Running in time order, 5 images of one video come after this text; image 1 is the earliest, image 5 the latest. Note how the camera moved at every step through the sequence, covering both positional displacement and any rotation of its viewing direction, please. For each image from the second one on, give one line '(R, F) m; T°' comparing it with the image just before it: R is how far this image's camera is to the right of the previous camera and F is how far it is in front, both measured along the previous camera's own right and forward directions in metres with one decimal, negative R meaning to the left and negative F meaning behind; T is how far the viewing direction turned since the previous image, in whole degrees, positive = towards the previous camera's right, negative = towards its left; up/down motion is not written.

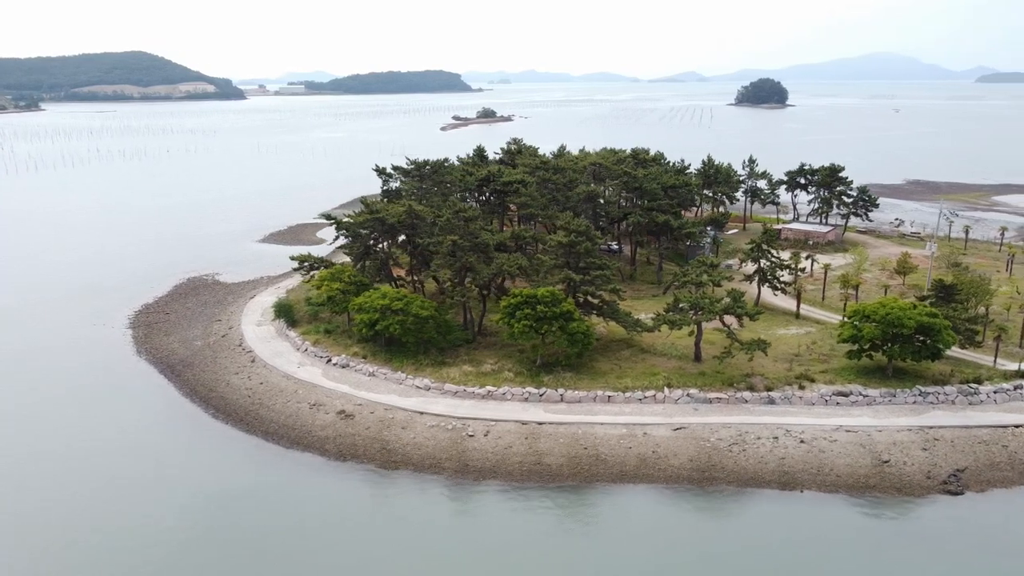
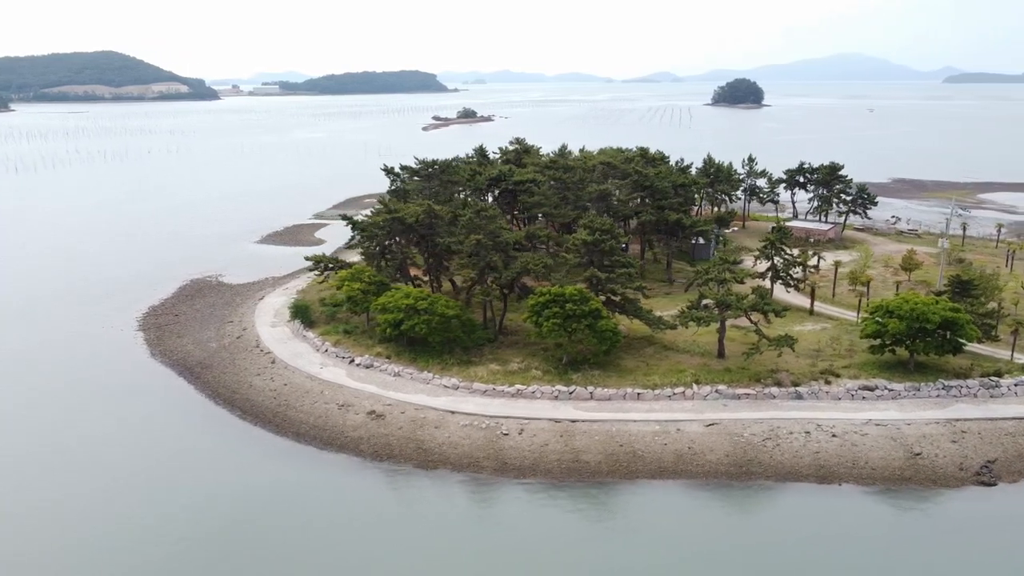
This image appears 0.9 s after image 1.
(-1.4, 0.0) m; +2°
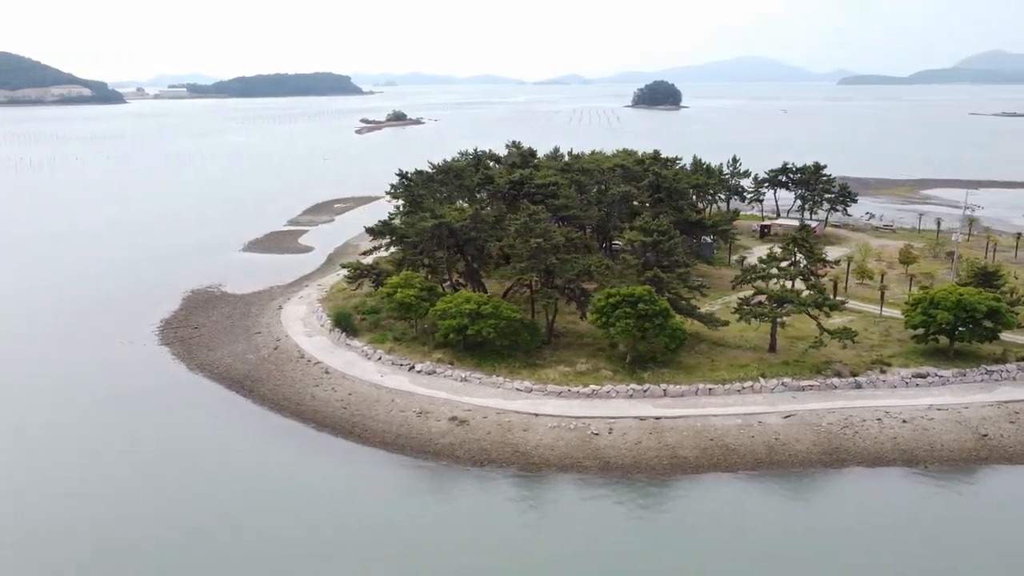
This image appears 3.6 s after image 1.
(-4.1, 0.0) m; +5°
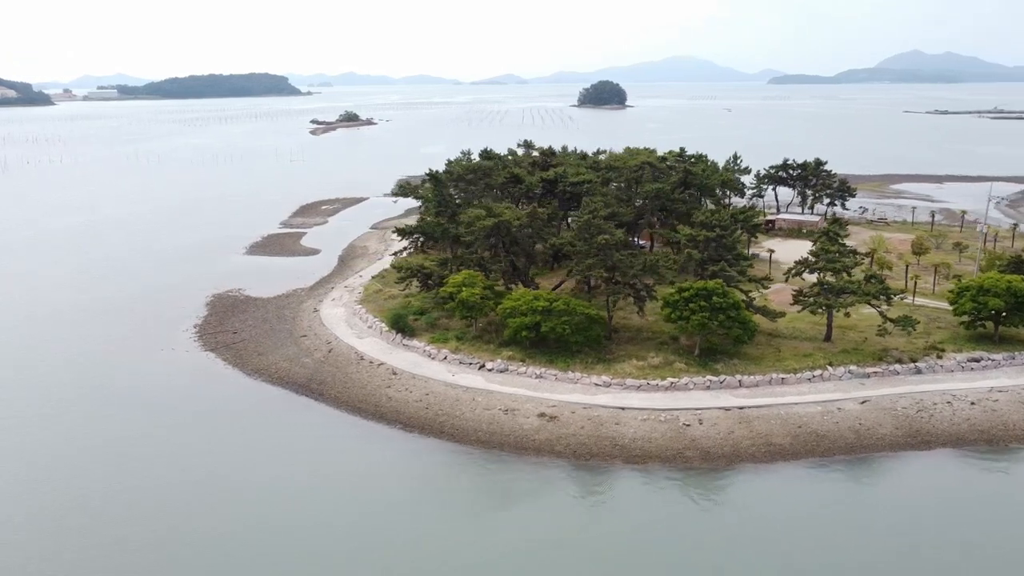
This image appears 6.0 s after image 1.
(-3.7, 0.0) m; +4°
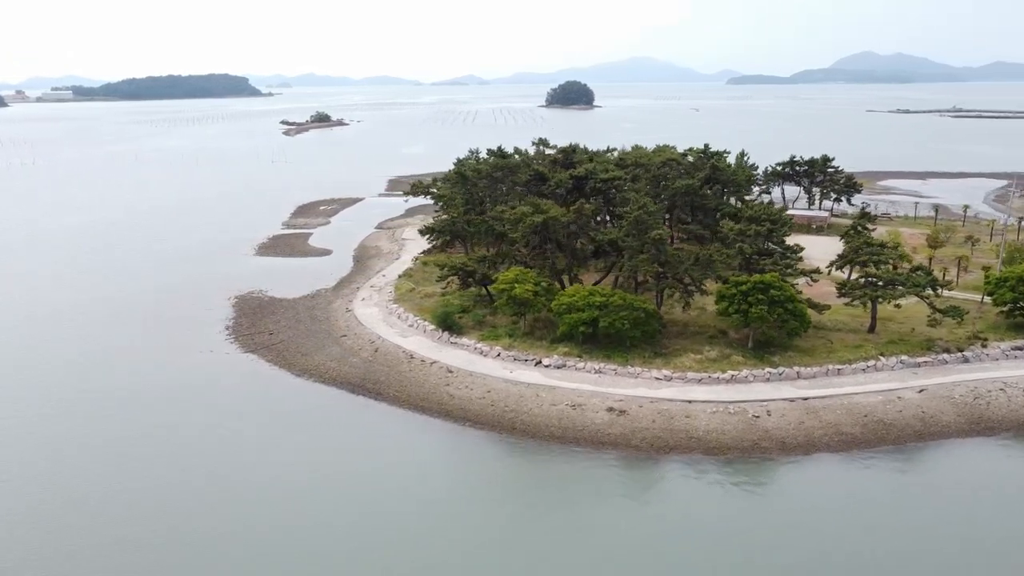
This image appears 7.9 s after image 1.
(-2.7, 0.0) m; +2°
